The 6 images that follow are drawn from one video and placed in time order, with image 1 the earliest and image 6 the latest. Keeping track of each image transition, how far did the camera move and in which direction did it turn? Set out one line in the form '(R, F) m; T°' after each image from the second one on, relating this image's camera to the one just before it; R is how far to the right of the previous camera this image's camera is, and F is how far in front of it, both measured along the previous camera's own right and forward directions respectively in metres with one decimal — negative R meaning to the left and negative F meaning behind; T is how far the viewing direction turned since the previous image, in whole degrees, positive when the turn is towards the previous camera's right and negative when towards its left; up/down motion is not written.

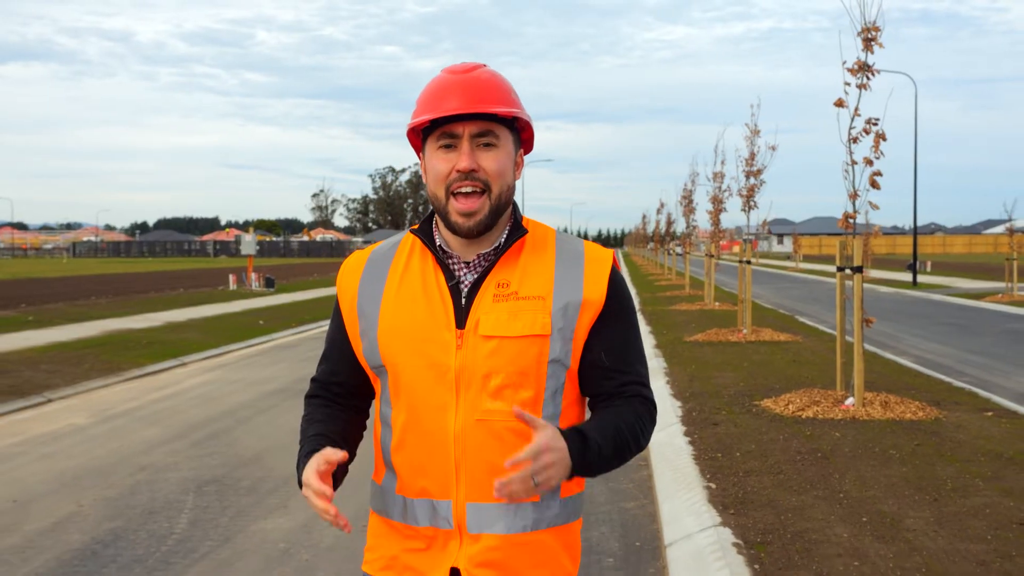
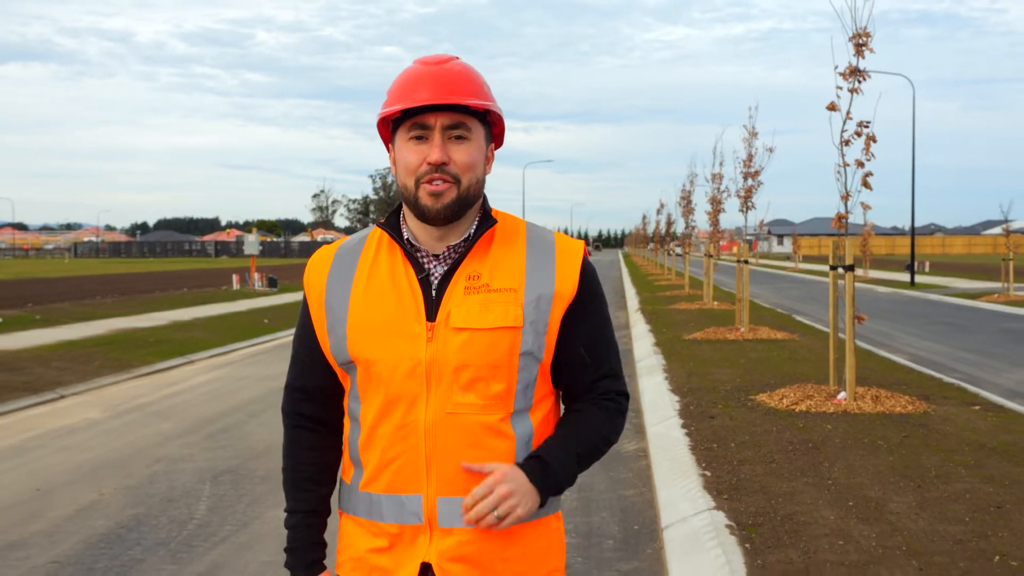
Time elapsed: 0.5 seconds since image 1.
(0.0, -0.3) m; 0°
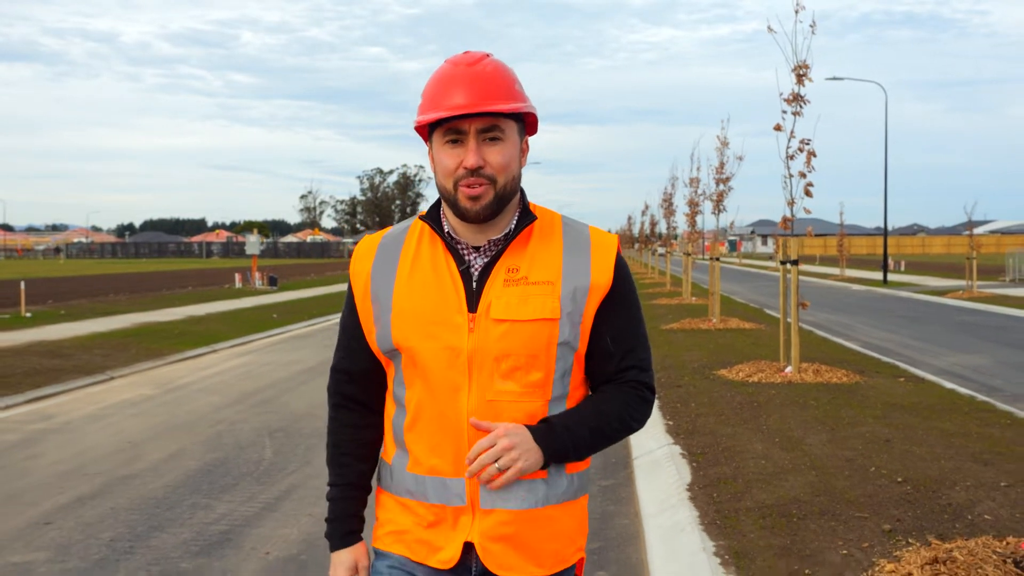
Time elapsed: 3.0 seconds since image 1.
(-0.2, -1.8) m; +1°
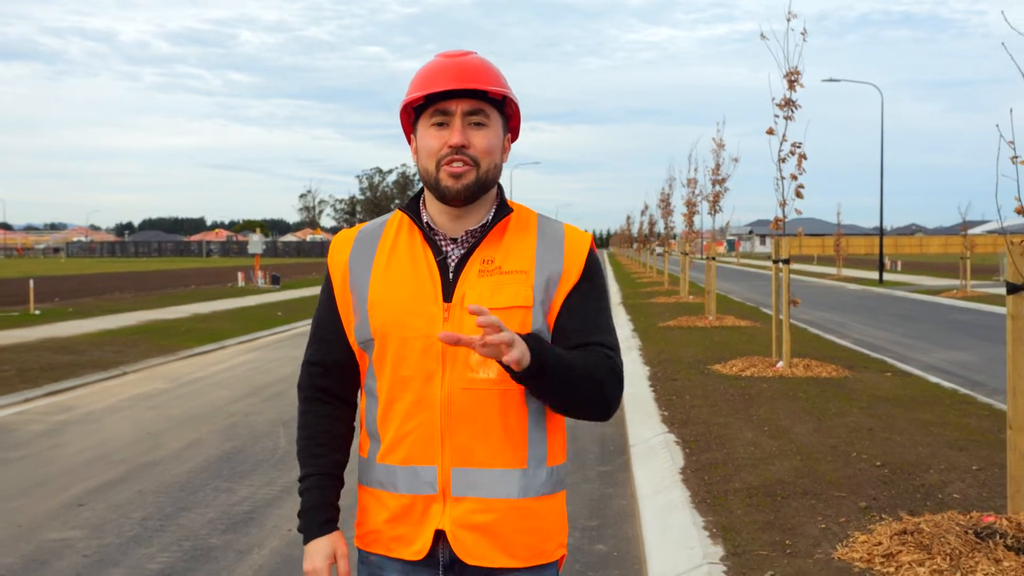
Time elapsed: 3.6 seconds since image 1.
(0.0, -0.4) m; 0°
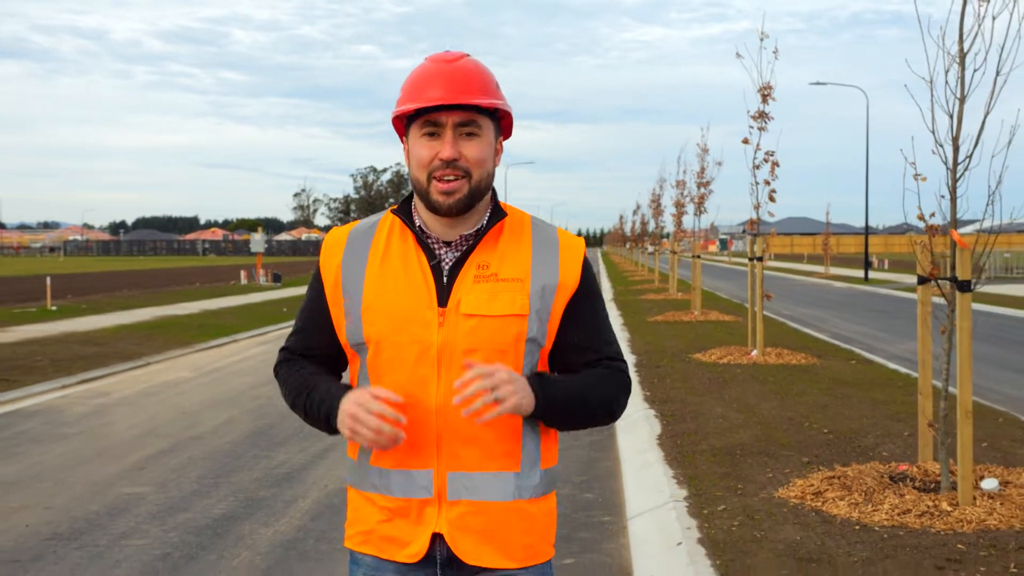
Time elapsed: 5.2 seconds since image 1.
(-0.1, -1.1) m; 0°
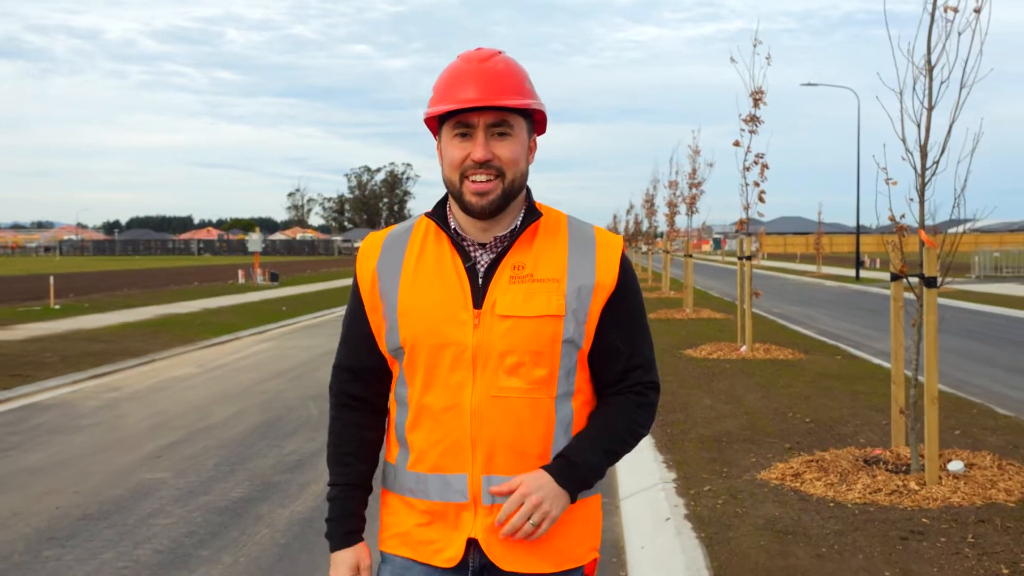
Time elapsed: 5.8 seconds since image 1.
(0.0, -0.4) m; 0°
